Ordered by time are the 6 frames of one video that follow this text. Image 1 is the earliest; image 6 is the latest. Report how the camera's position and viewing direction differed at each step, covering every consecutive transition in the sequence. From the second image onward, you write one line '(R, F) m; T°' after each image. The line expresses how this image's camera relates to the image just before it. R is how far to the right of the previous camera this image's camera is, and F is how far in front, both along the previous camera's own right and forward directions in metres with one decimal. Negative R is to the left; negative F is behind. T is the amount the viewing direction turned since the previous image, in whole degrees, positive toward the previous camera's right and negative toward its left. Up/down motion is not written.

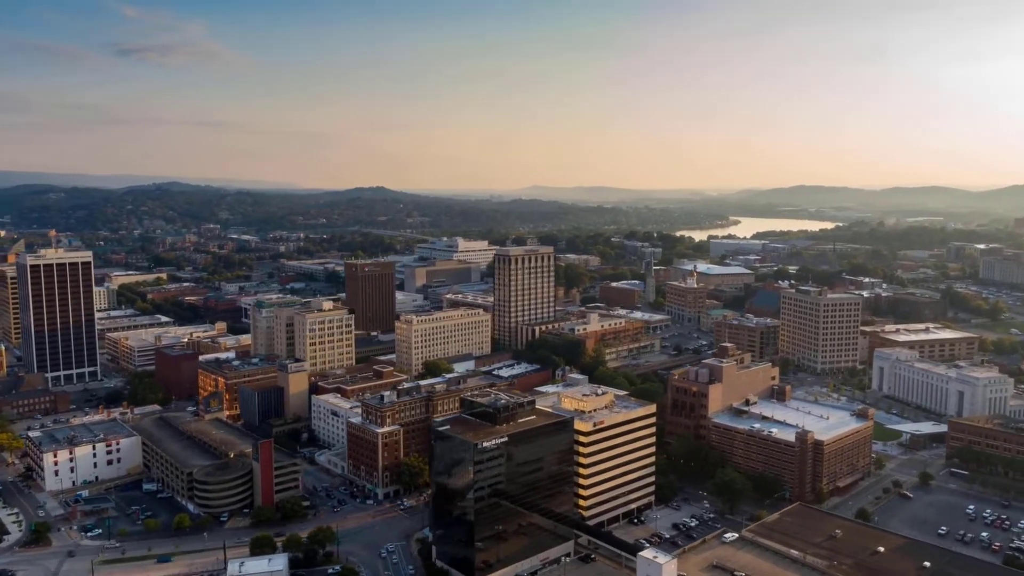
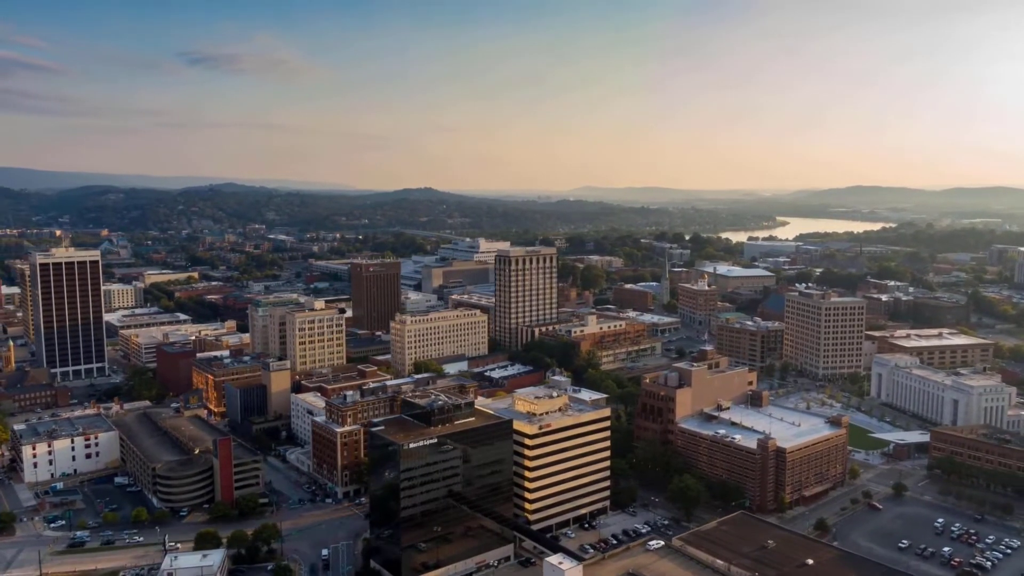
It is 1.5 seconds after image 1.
(+5.0, +0.3) m; -4°
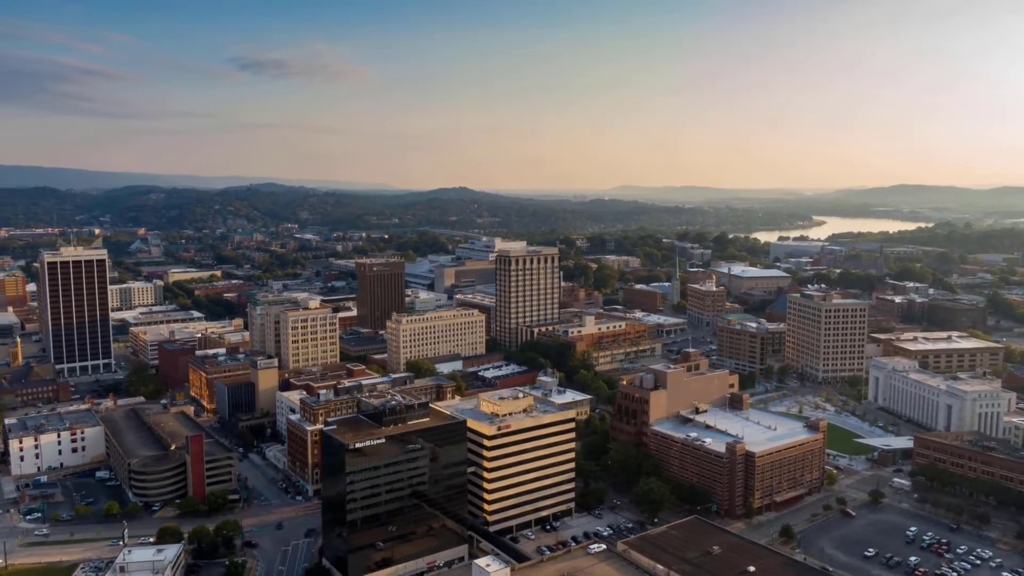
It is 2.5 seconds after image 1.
(+3.7, +0.2) m; -3°
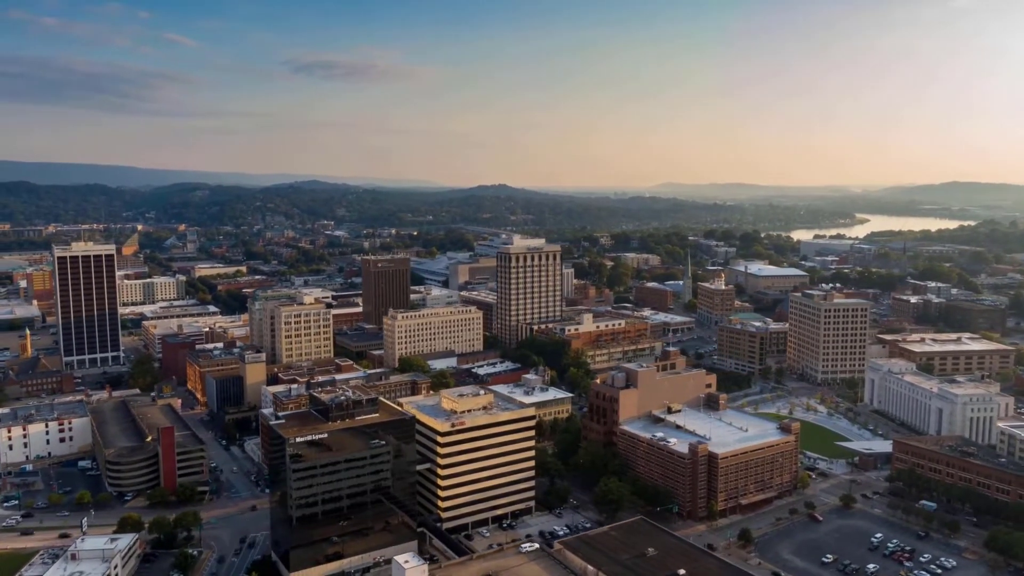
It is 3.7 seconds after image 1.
(+4.2, +0.2) m; -3°
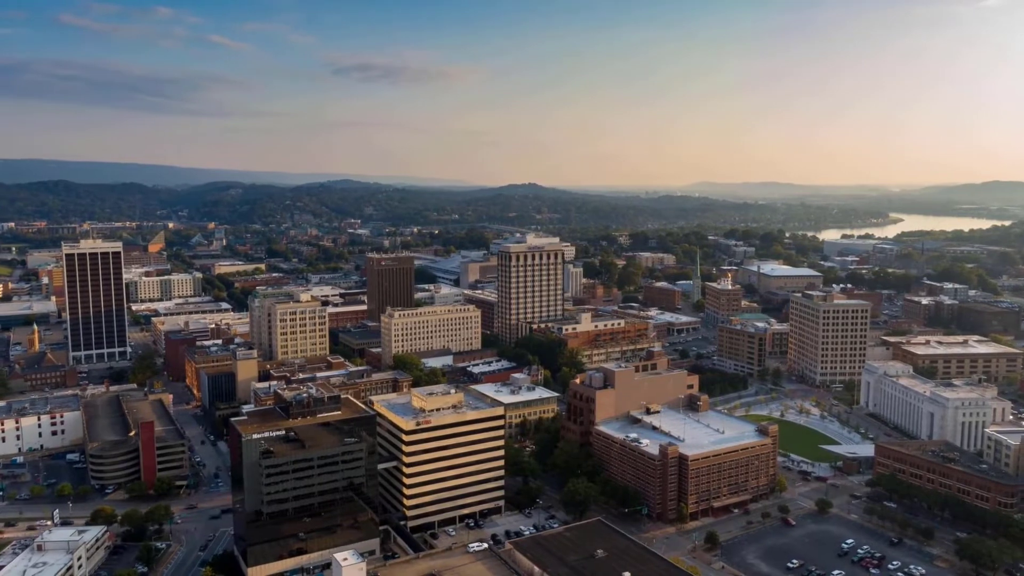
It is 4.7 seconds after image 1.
(+3.2, +0.2) m; -2°
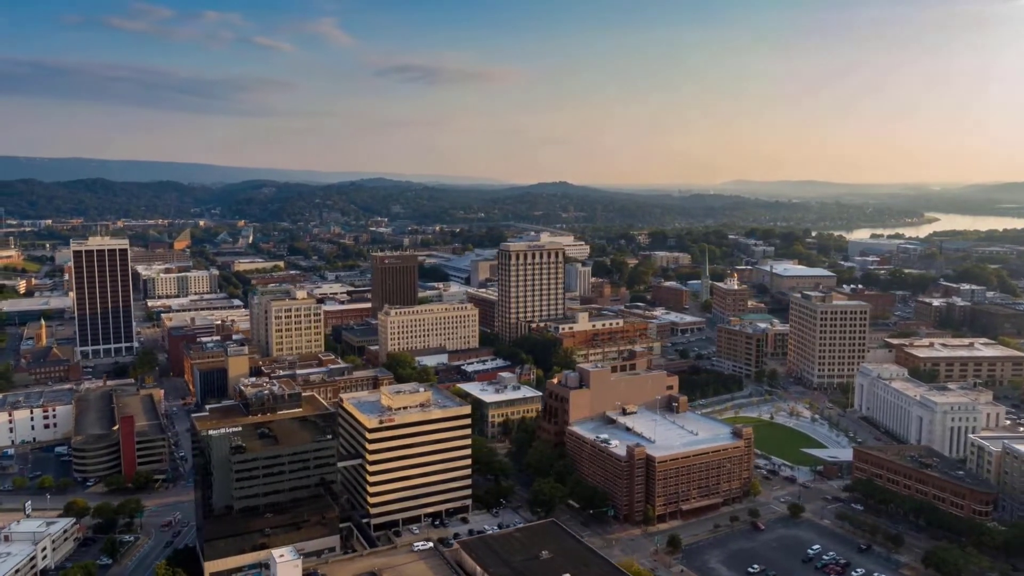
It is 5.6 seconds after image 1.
(+3.3, +0.2) m; -2°
